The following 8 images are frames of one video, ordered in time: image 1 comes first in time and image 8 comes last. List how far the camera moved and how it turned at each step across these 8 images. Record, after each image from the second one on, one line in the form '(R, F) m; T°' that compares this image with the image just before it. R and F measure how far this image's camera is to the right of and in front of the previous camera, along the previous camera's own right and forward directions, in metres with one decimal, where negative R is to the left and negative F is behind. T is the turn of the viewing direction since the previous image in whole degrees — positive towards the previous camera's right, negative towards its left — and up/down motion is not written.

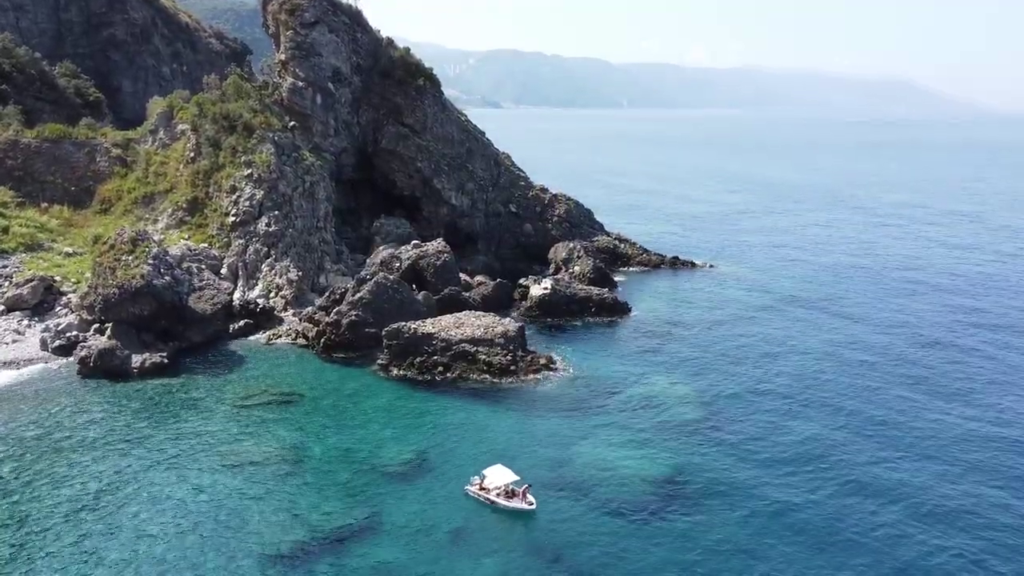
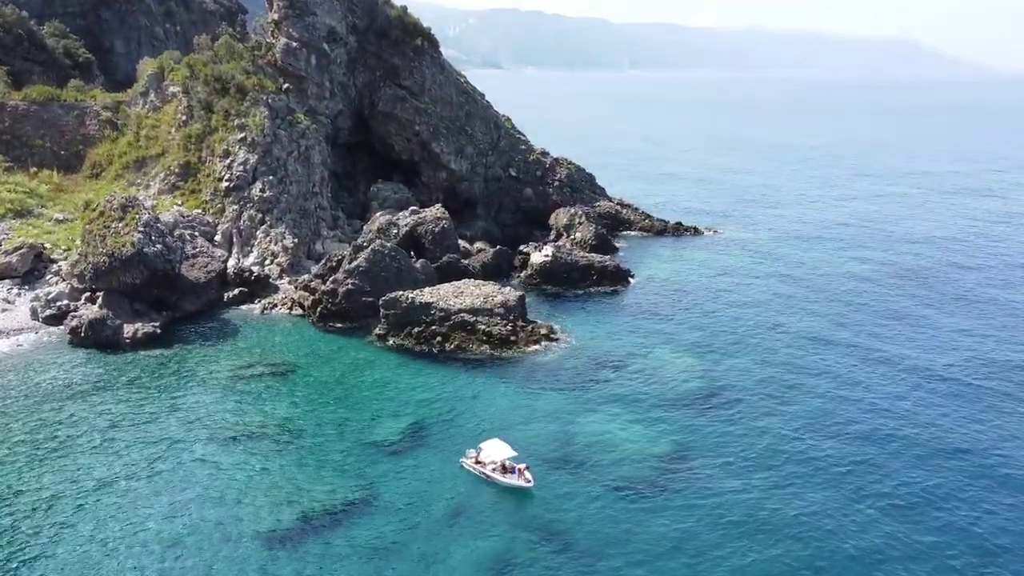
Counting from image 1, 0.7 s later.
(0.0, +1.4) m; 0°
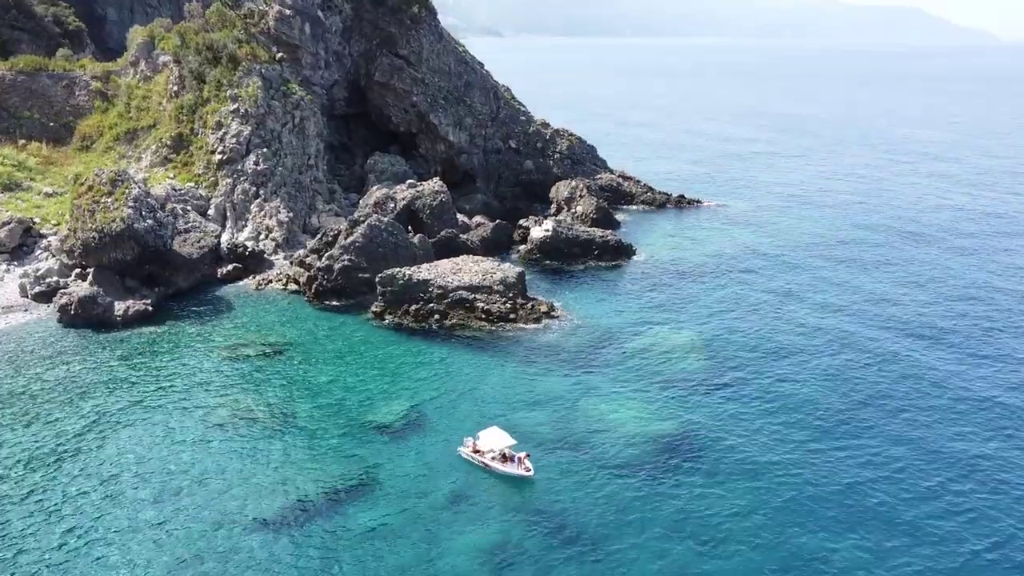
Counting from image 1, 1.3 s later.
(0.0, +1.4) m; 0°
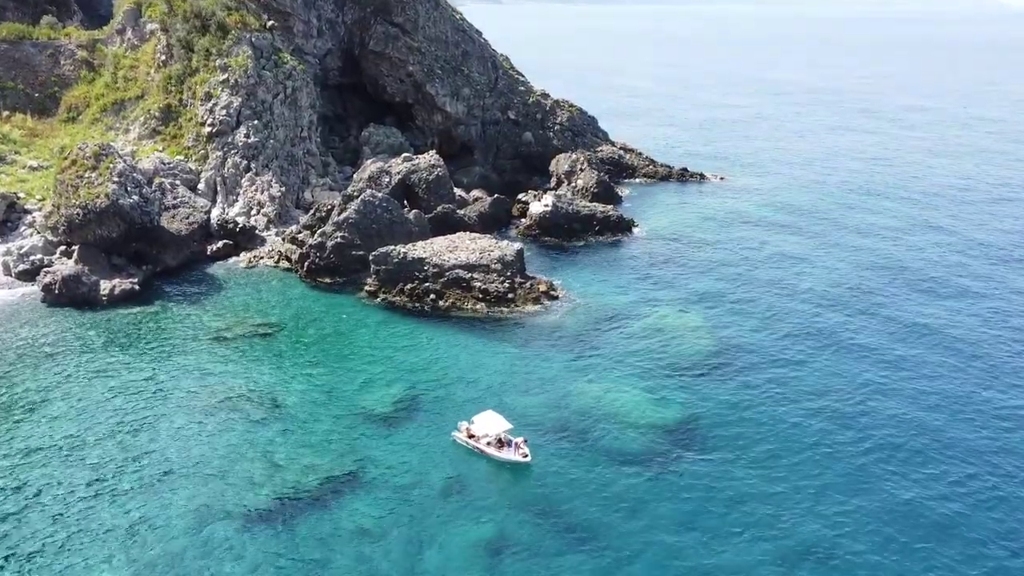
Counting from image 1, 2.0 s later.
(+0.1, +1.8) m; 0°
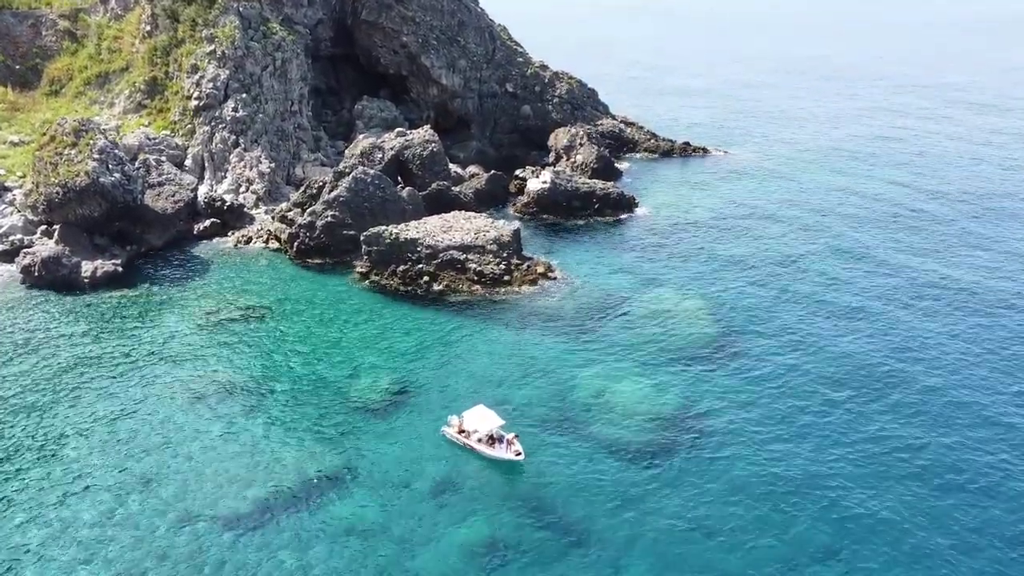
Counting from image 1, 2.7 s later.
(+0.2, +1.9) m; 0°
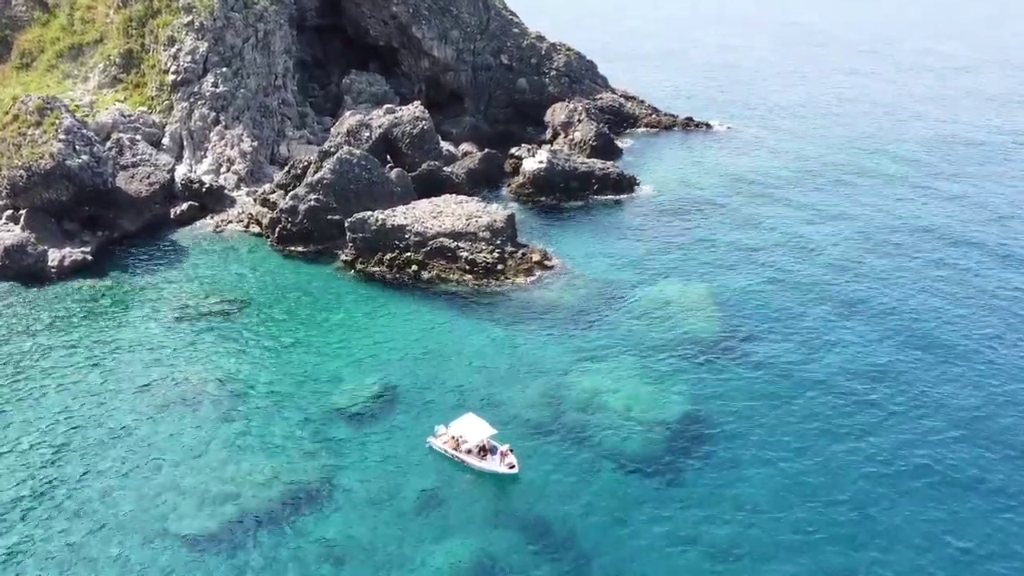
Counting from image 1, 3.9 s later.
(+0.3, +3.1) m; 0°
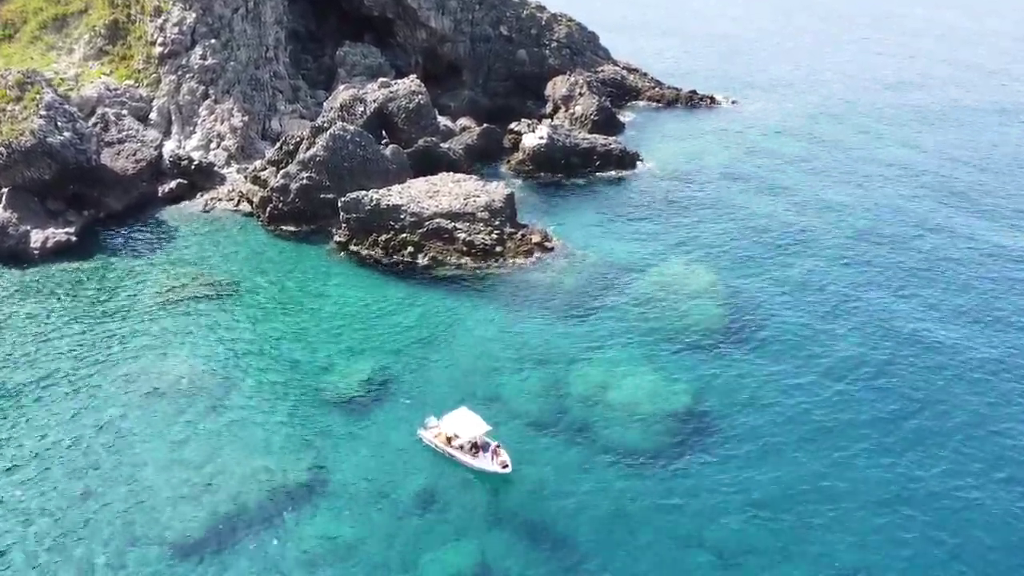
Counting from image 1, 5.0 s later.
(0.0, +1.7) m; 0°
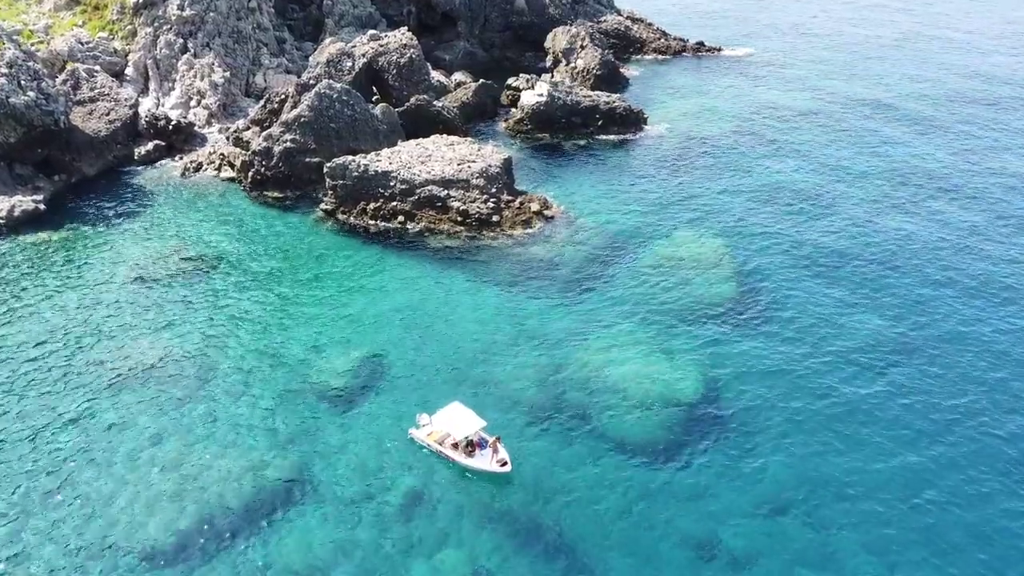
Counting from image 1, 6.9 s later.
(+0.1, +2.8) m; 0°
